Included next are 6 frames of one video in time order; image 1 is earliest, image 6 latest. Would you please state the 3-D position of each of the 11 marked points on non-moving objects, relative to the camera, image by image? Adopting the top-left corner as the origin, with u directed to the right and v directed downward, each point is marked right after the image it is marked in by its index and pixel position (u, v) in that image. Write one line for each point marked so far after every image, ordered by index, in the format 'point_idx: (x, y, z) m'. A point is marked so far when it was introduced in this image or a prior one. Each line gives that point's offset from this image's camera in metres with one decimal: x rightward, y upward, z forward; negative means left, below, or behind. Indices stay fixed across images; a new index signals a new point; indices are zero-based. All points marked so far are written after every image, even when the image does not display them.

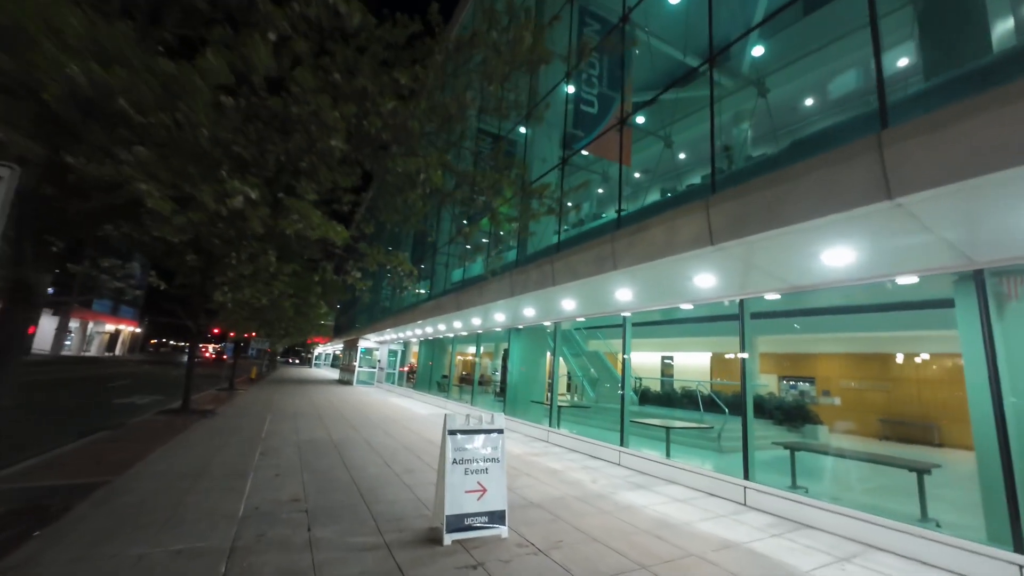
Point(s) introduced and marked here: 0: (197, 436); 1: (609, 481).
0: (-6.8, -3.2, +9.2) m
1: (+1.5, -3.1, +6.7) m
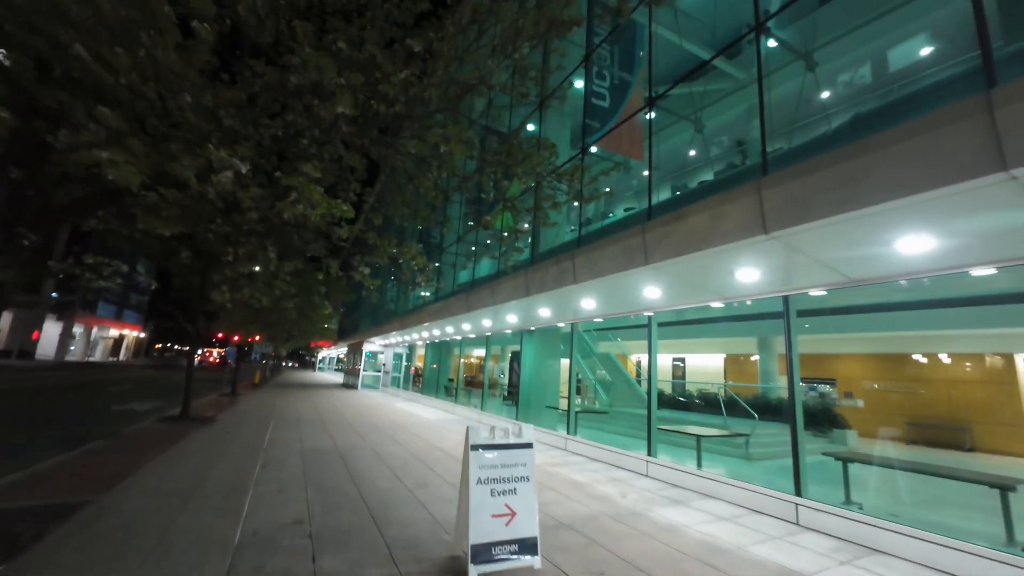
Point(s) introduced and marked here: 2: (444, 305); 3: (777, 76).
0: (-6.4, -3.2, +8.7) m
1: (+1.9, -3.0, +6.2) m
2: (-2.2, -0.6, +13.9) m
3: (+4.2, +3.3, +6.6) m
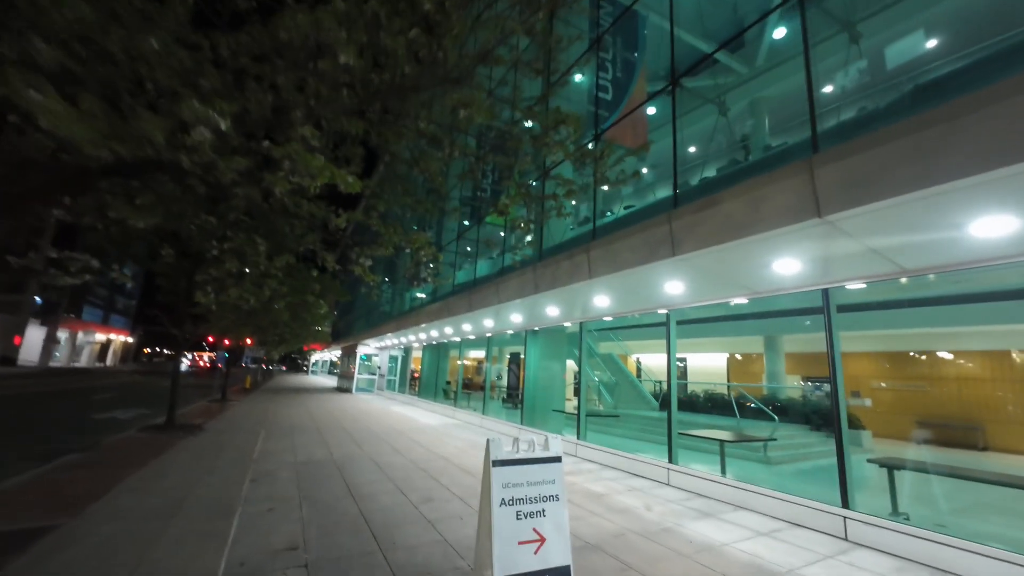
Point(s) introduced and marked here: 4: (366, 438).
0: (-6.3, -3.2, +8.0) m
1: (+2.1, -2.9, +5.7) m
2: (-2.1, -0.6, +13.3) m
3: (+4.4, +3.4, +6.2) m
4: (-3.6, -3.6, +10.3) m
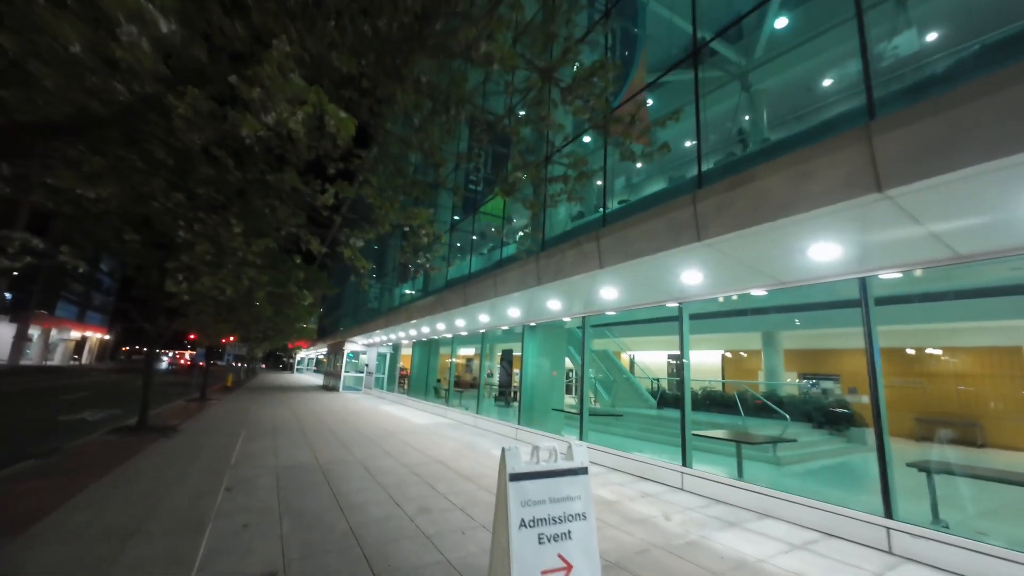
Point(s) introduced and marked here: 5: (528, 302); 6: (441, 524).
0: (-6.2, -3.0, +7.3) m
1: (+2.1, -2.8, +5.2) m
2: (-2.3, -0.4, +12.7) m
3: (+4.5, +3.6, +5.7) m
4: (-3.6, -3.5, +9.7) m
5: (+0.4, -0.3, +9.5) m
6: (-0.8, -2.7, +4.9) m
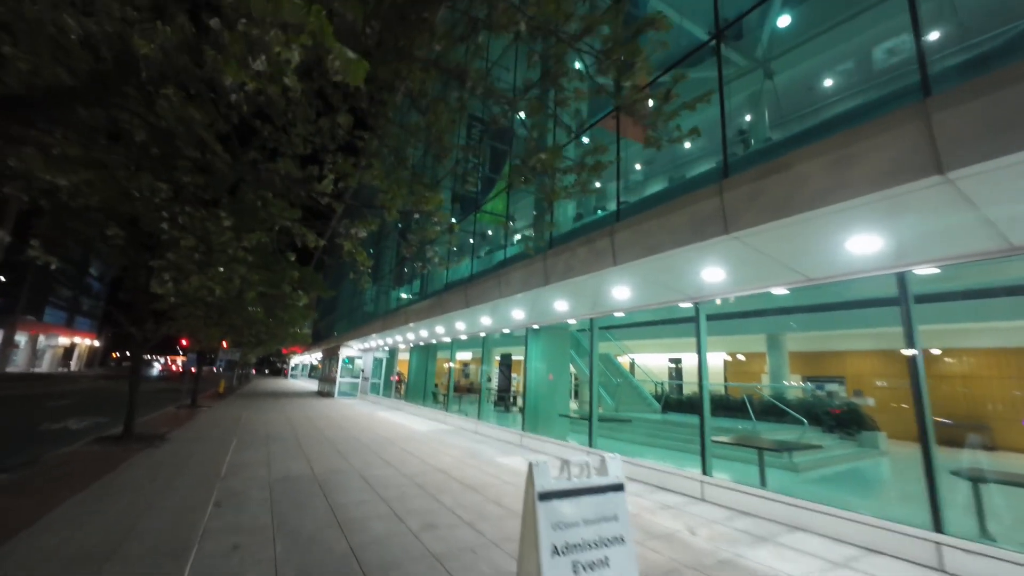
0: (-6.1, -3.0, +6.9) m
1: (+2.3, -2.8, +4.8) m
2: (-2.2, -0.4, +12.4) m
3: (+4.6, +3.6, +5.5) m
4: (-3.5, -3.5, +9.3) m
5: (+0.4, -0.3, +9.2) m
6: (-0.7, -2.7, +4.5) m
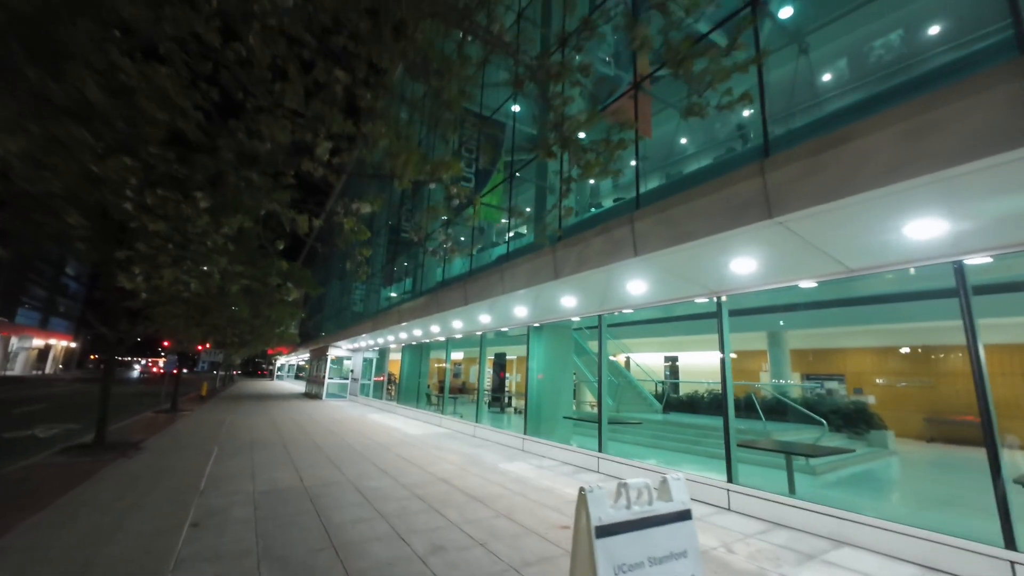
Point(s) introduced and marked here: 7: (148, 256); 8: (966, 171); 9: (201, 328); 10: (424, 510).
0: (-6.0, -3.0, +6.2) m
1: (+2.5, -2.7, +4.4) m
2: (-2.2, -0.3, +11.8) m
3: (+4.7, +3.7, +5.1) m
4: (-3.4, -3.4, +8.7) m
5: (+0.5, -0.2, +8.7) m
6: (-0.5, -2.6, +3.9) m
7: (-5.1, +0.4, +6.0) m
8: (+3.3, +0.8, +3.1) m
9: (-9.6, -1.2, +13.2) m
10: (-1.2, -2.9, +5.5) m
